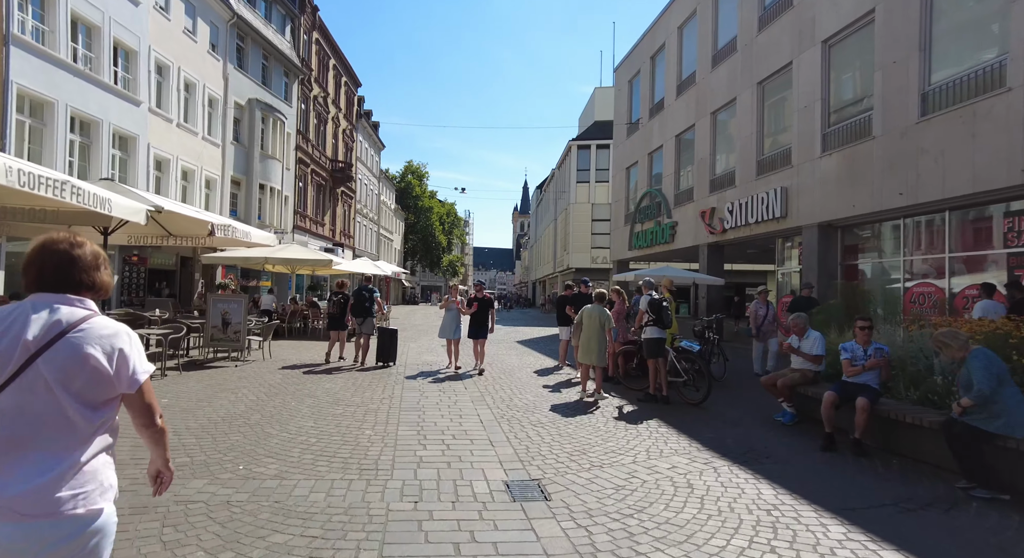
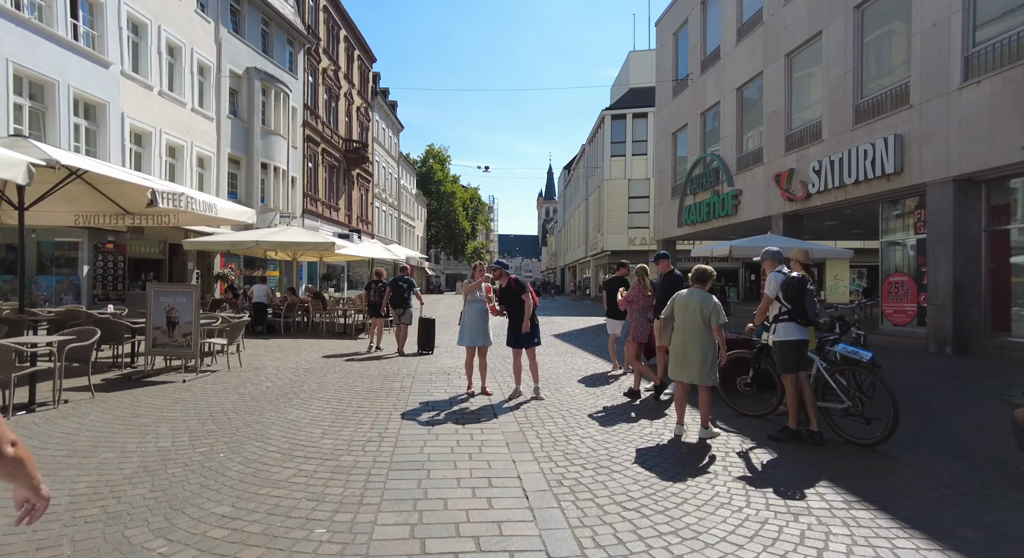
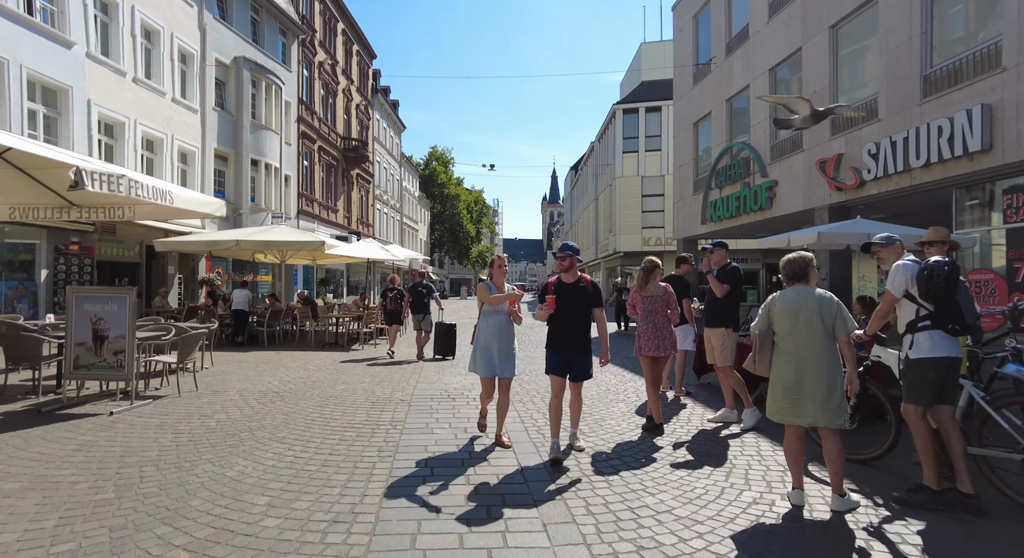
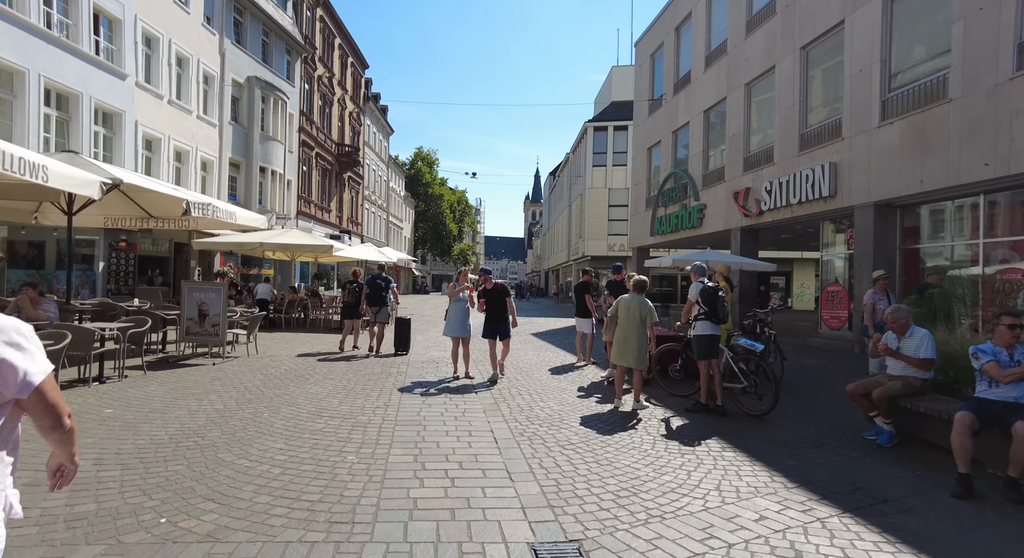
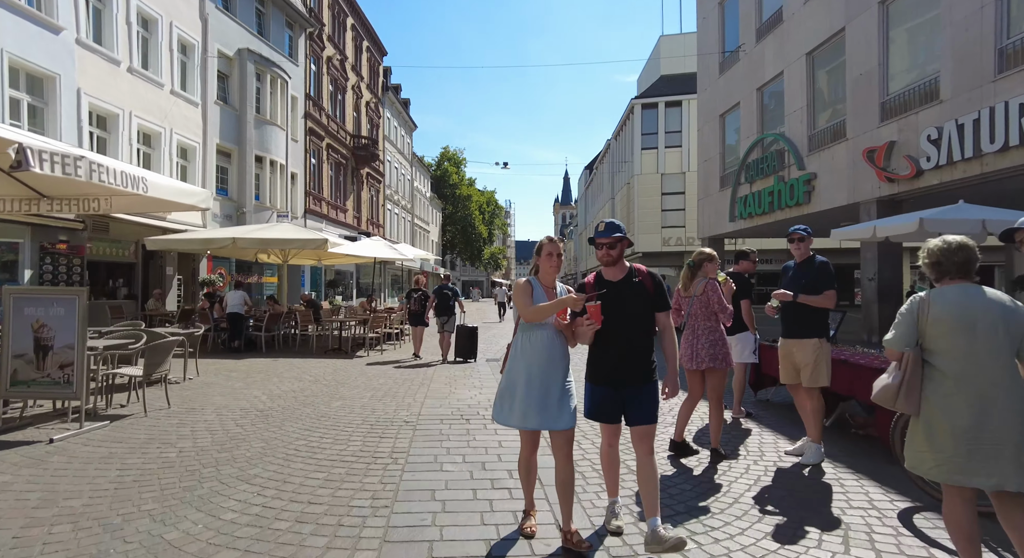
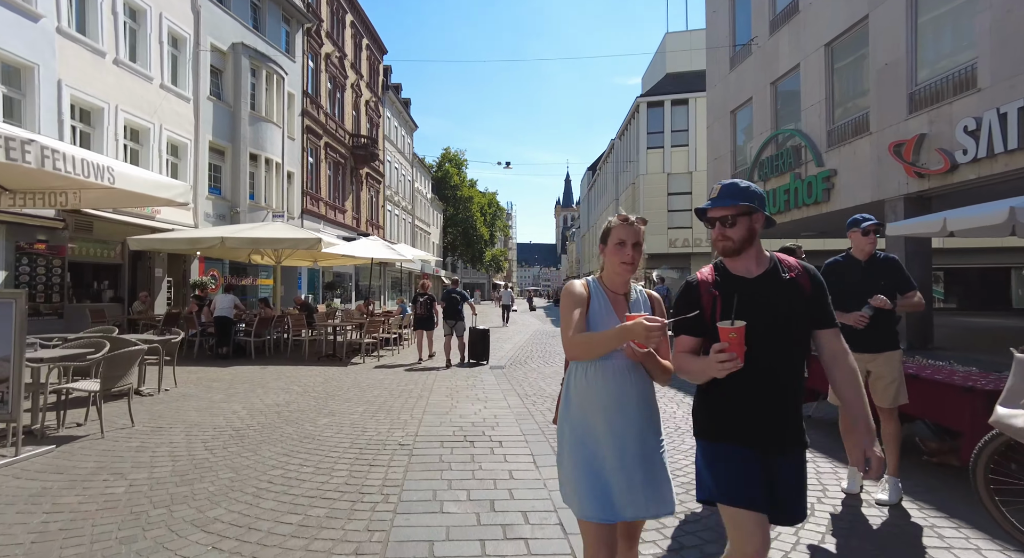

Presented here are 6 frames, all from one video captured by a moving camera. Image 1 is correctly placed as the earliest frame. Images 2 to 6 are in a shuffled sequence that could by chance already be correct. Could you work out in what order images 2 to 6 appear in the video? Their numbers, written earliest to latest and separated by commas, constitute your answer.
4, 2, 3, 5, 6
